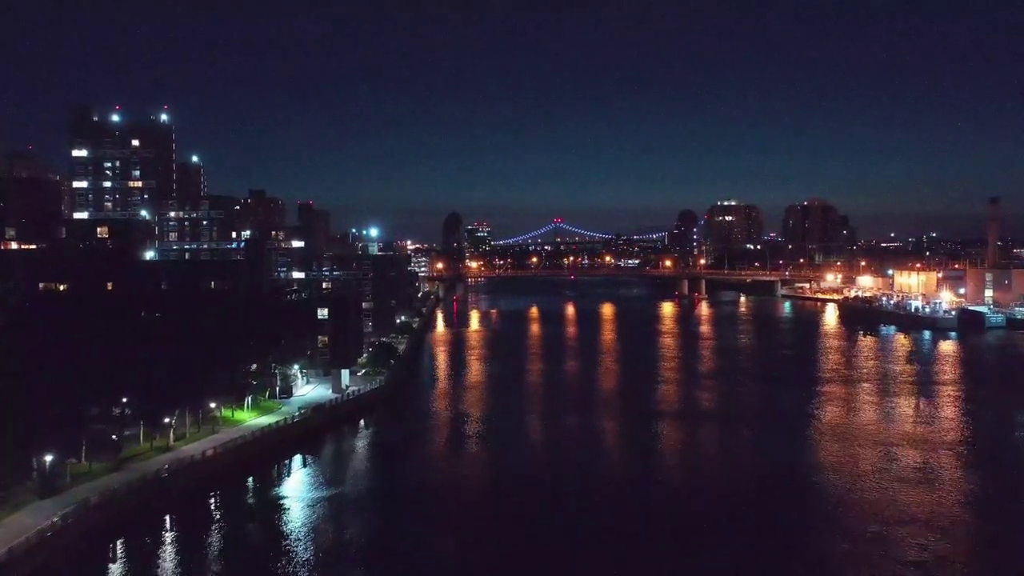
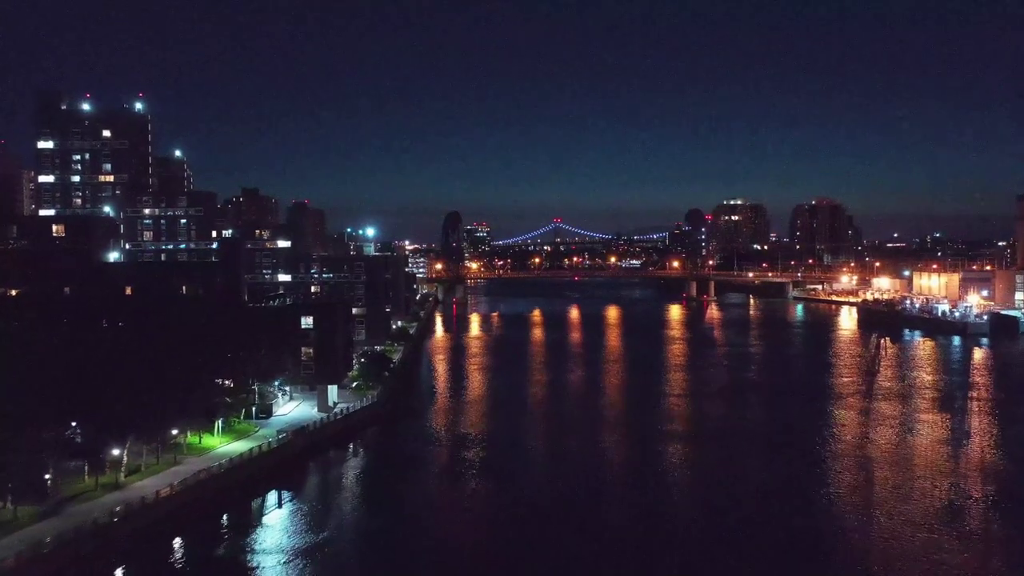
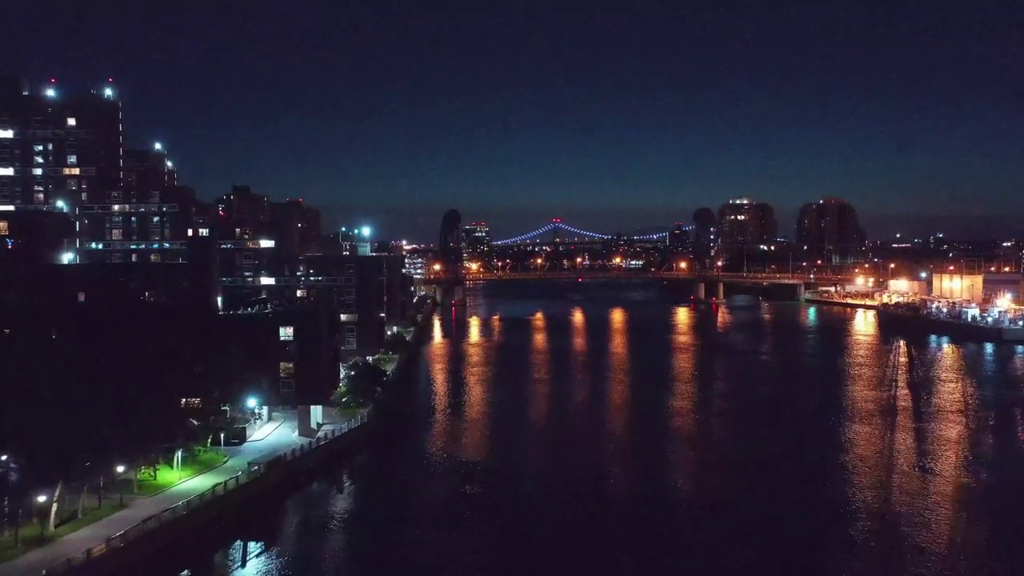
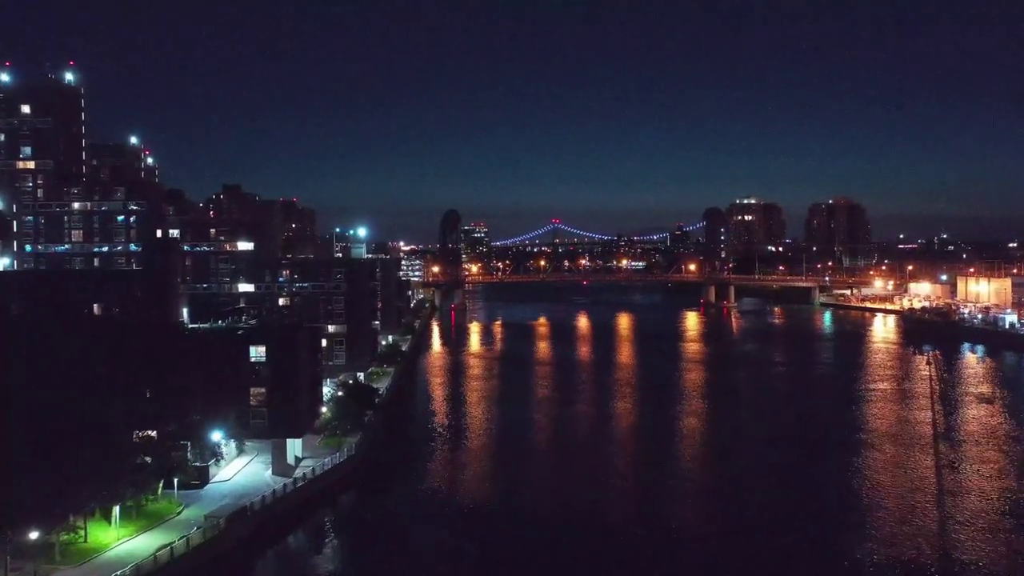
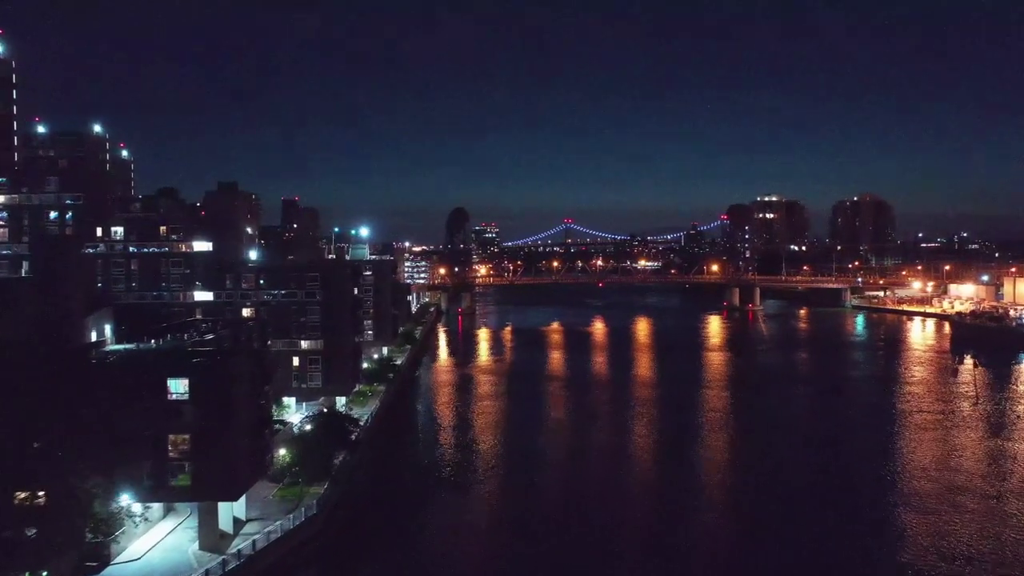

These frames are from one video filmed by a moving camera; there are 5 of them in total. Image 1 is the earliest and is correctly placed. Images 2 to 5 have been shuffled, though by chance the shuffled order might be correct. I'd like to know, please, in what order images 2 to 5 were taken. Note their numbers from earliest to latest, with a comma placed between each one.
2, 3, 4, 5
